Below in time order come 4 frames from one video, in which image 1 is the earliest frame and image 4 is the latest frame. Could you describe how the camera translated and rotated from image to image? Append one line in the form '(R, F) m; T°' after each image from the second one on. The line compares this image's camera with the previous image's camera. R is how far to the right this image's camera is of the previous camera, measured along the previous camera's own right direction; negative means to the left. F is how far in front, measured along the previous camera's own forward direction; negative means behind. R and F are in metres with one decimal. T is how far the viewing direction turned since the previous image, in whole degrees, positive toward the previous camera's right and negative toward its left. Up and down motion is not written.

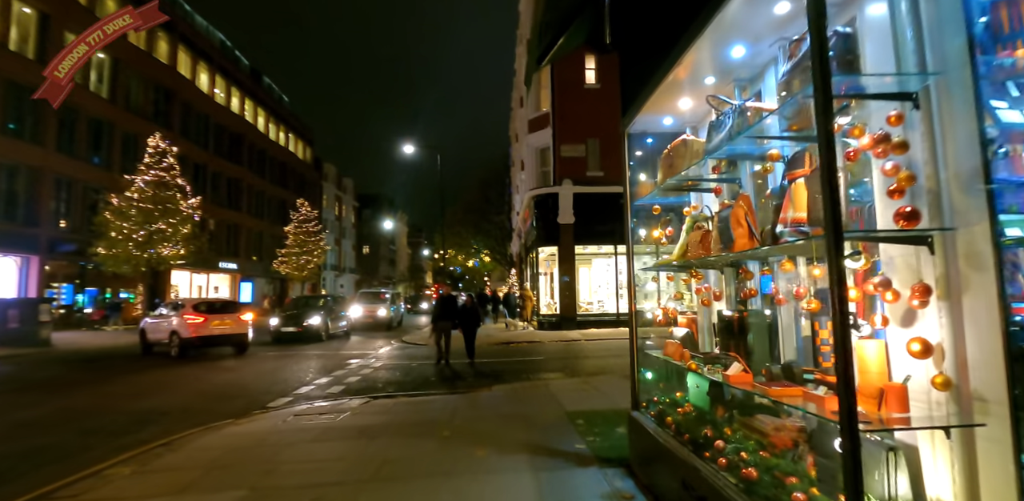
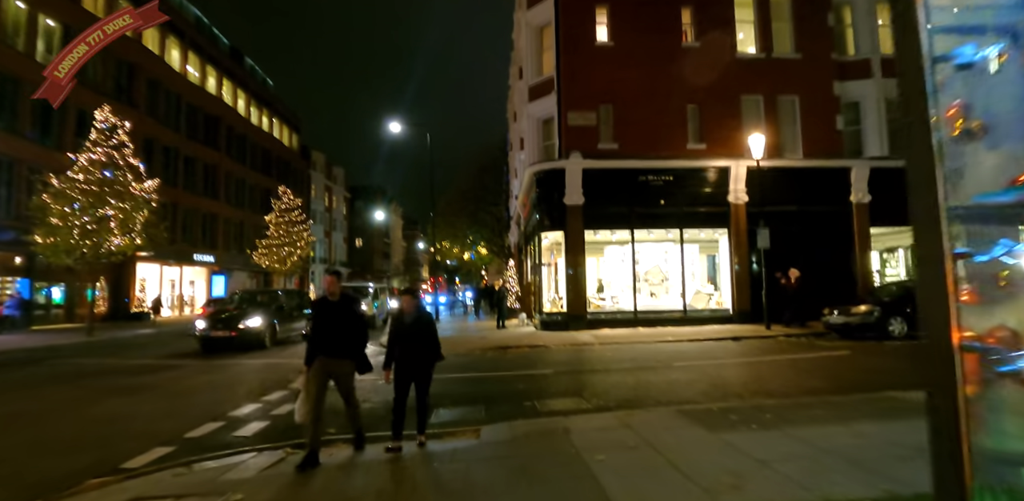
(0.0, +3.2) m; 0°
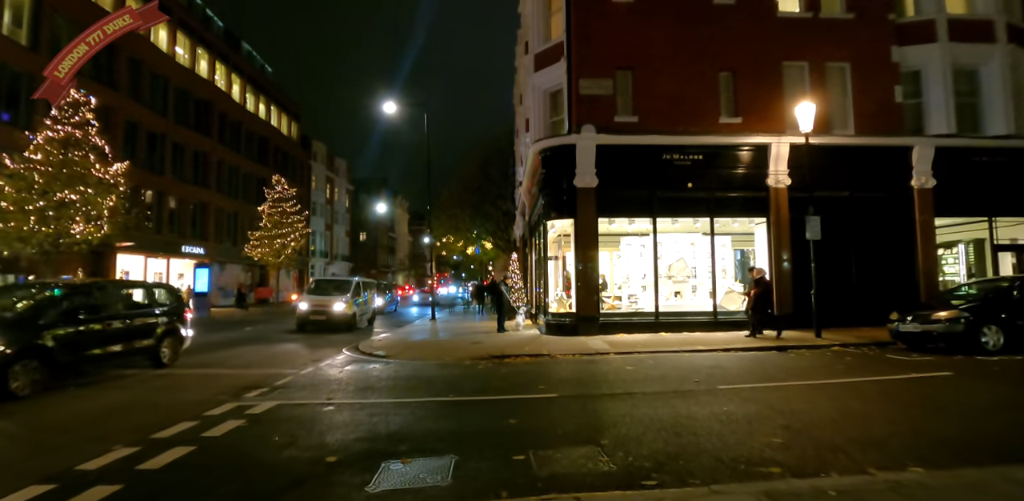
(+0.2, +2.6) m; -1°
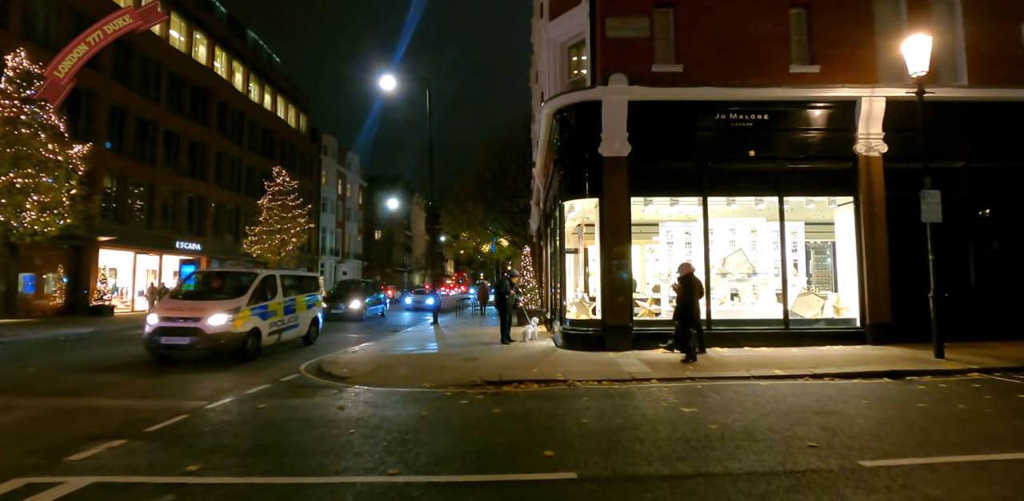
(+0.3, +3.4) m; -2°
